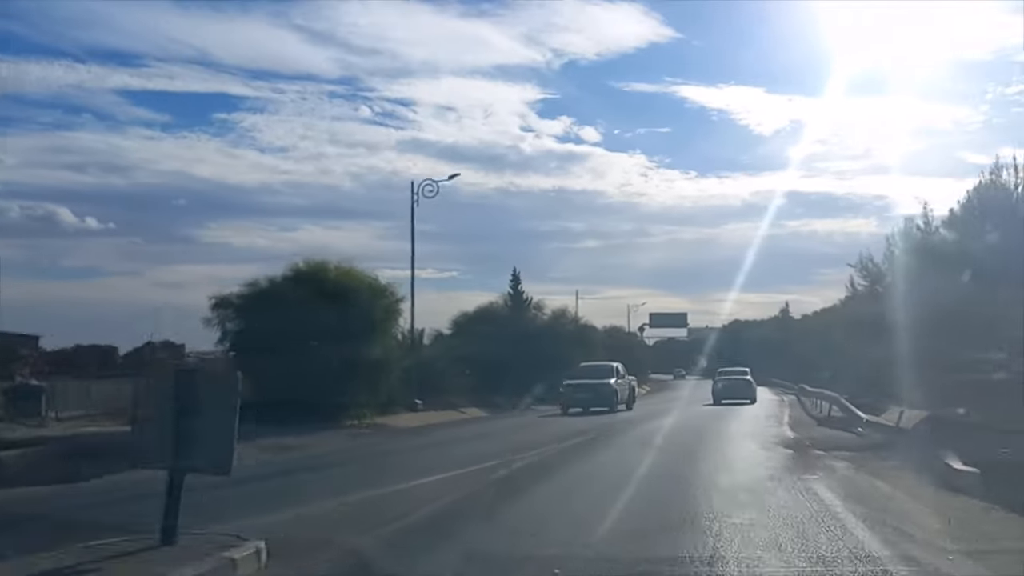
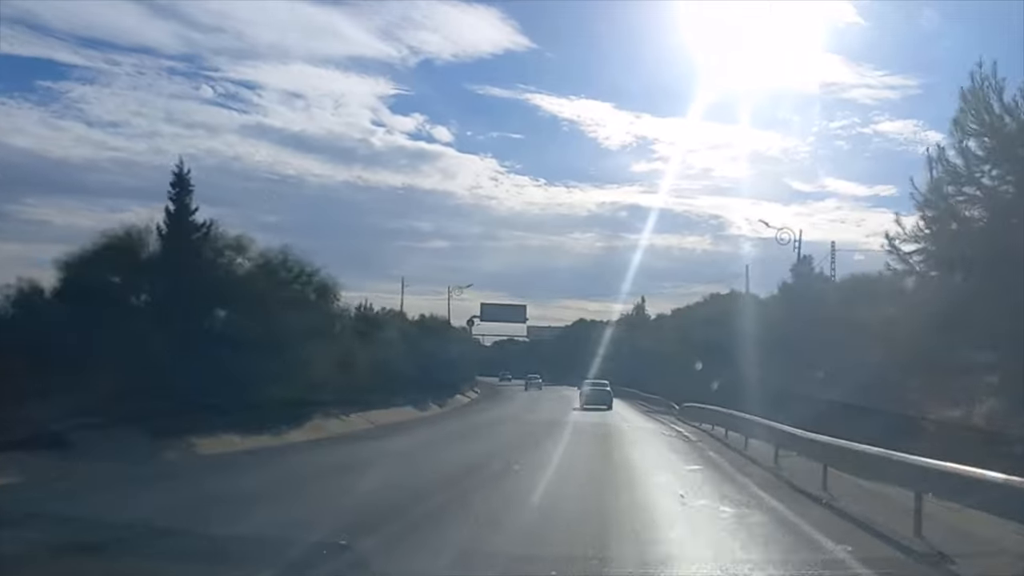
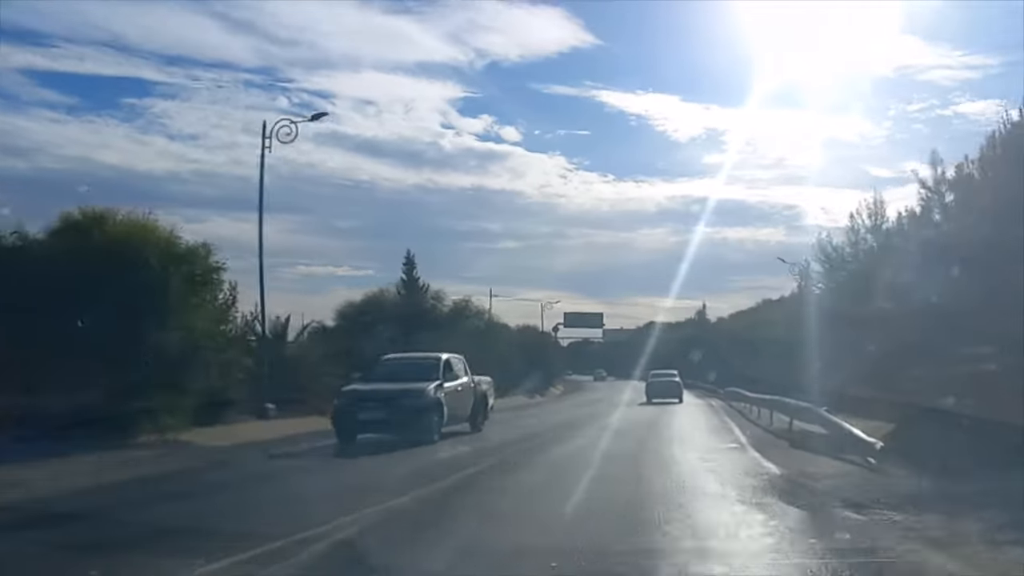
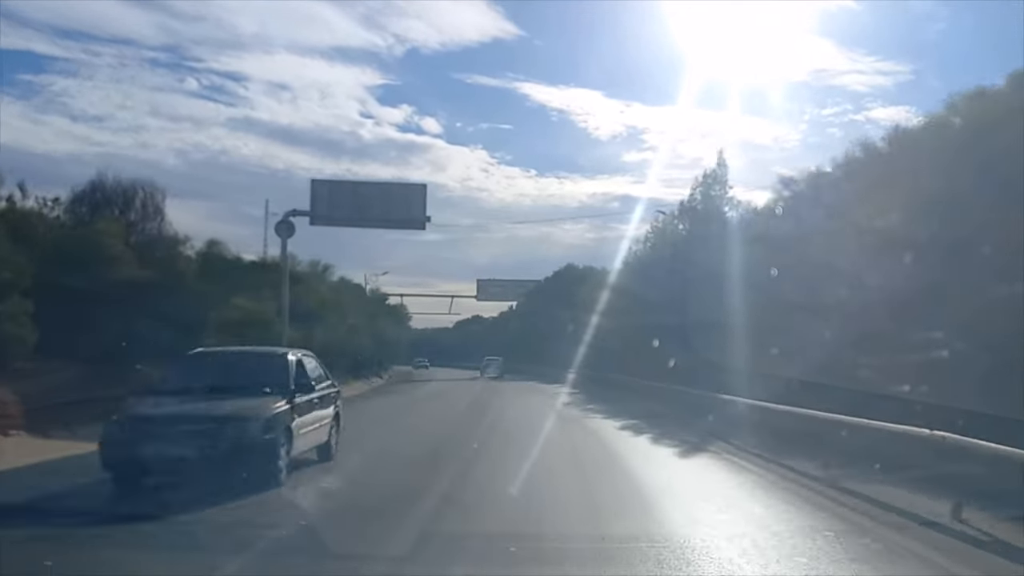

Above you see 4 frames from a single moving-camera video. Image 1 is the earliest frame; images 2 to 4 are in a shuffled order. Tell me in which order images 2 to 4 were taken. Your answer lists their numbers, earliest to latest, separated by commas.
3, 2, 4
